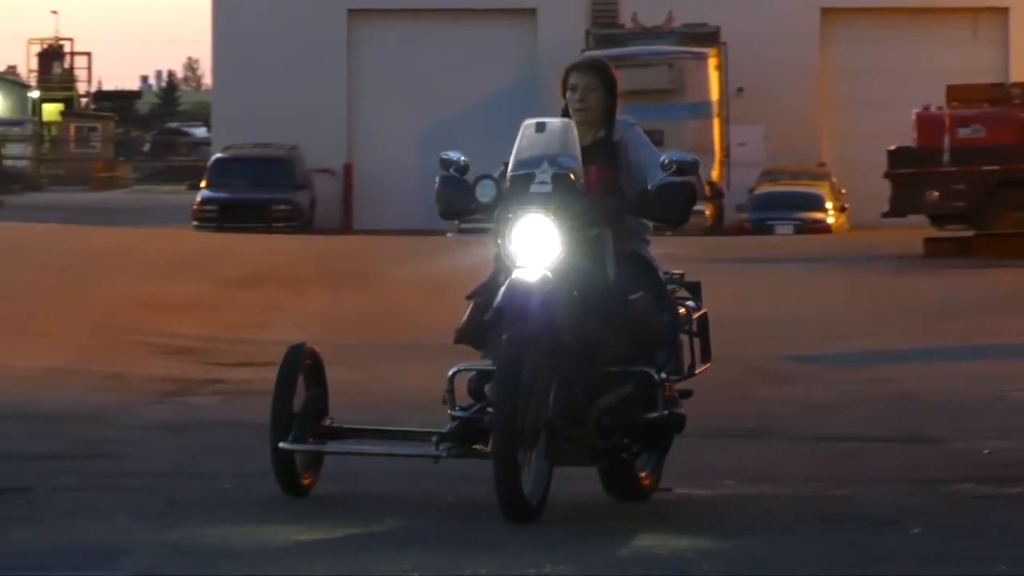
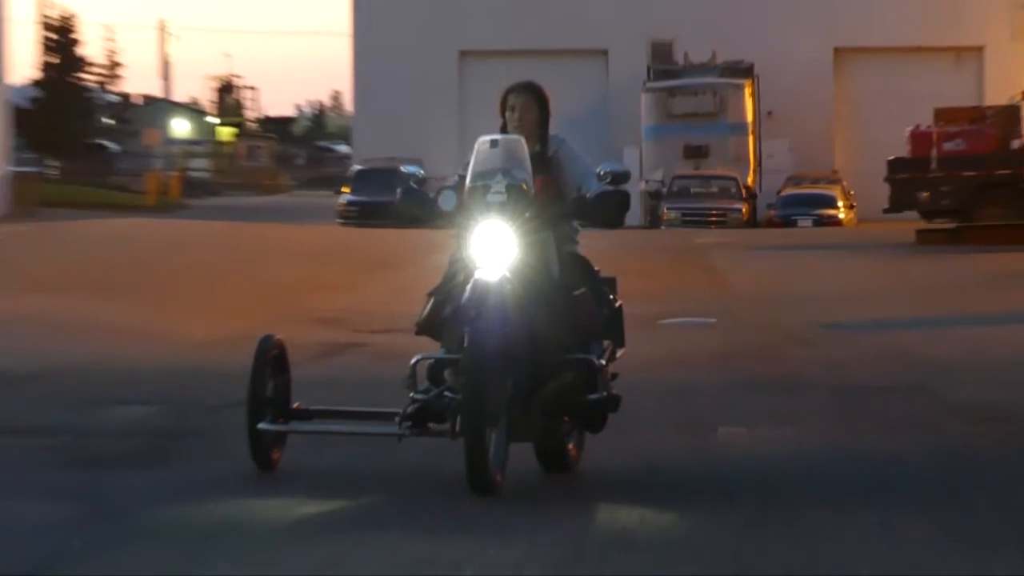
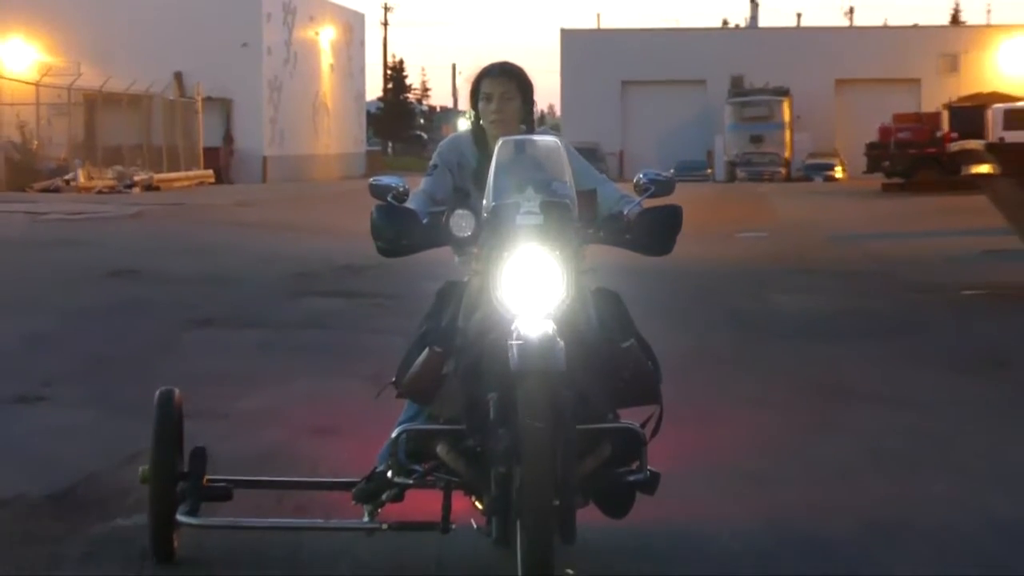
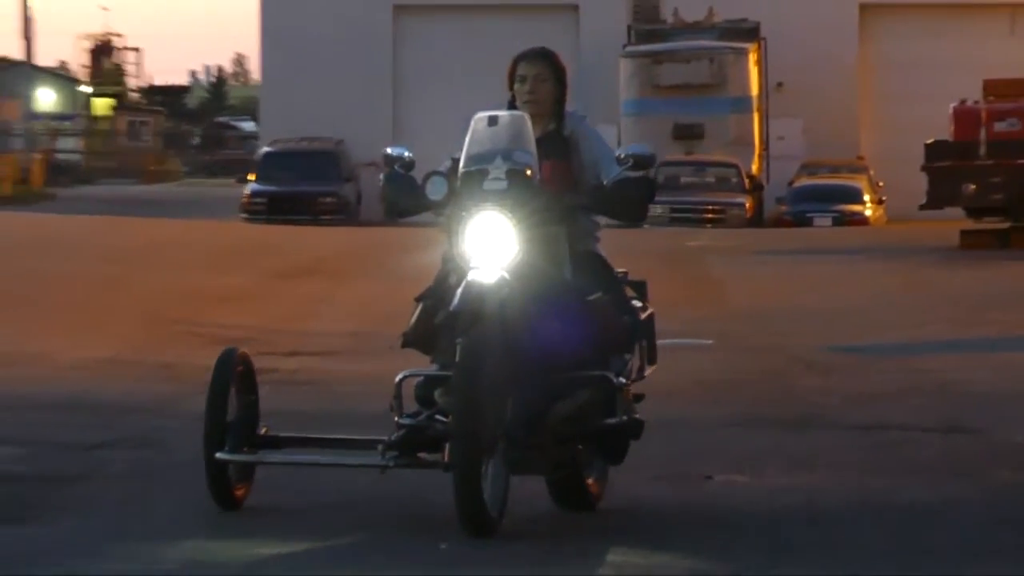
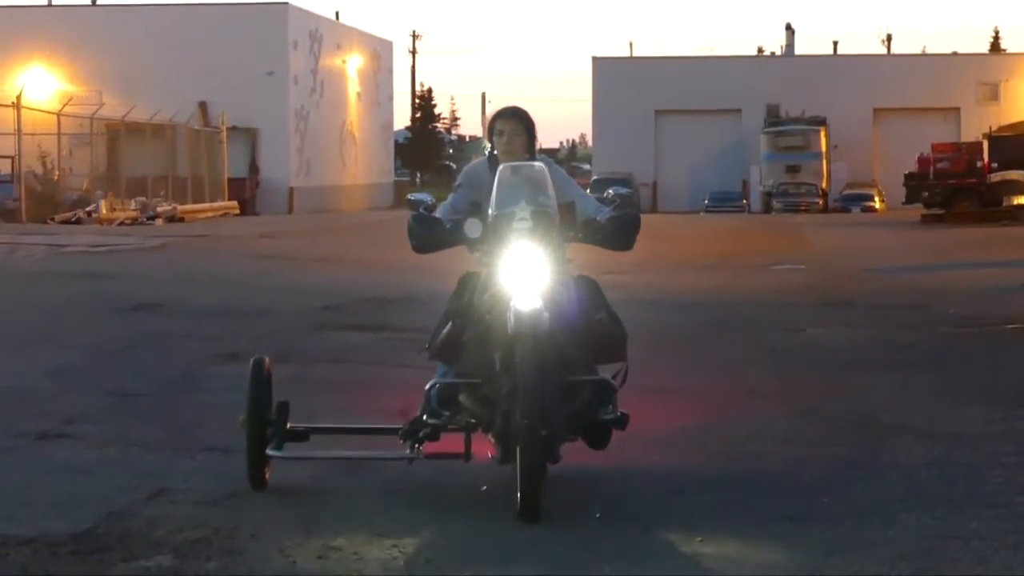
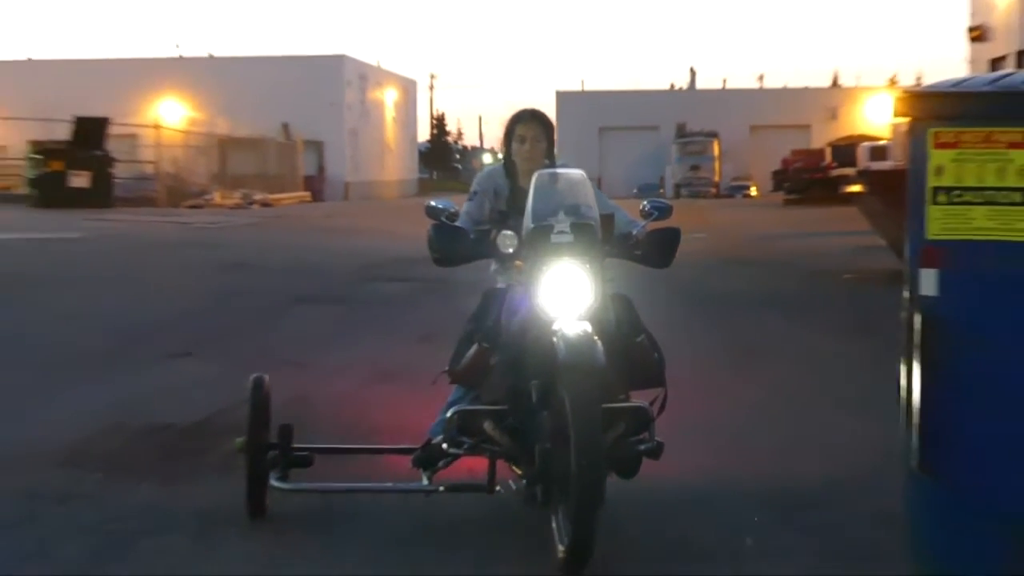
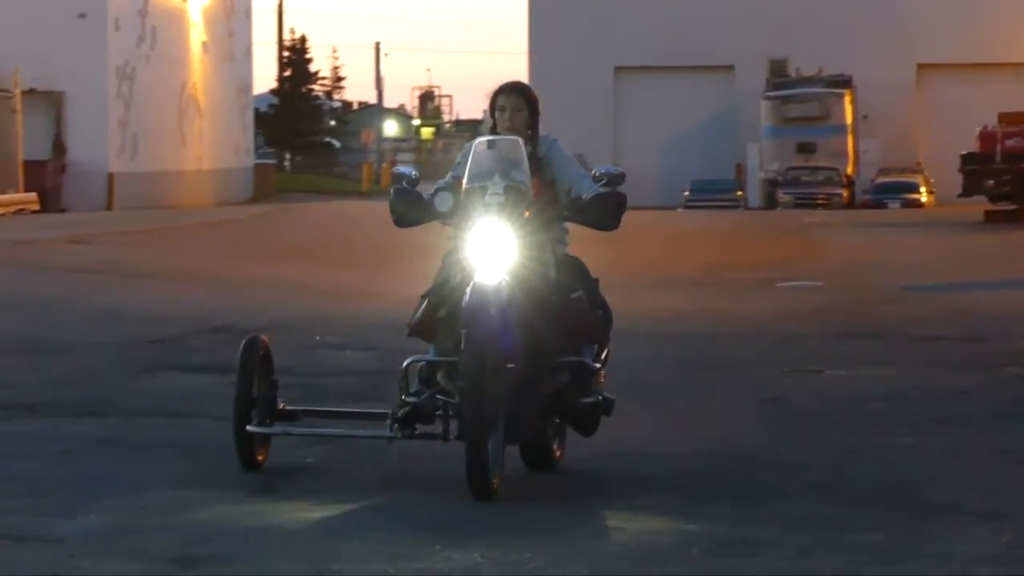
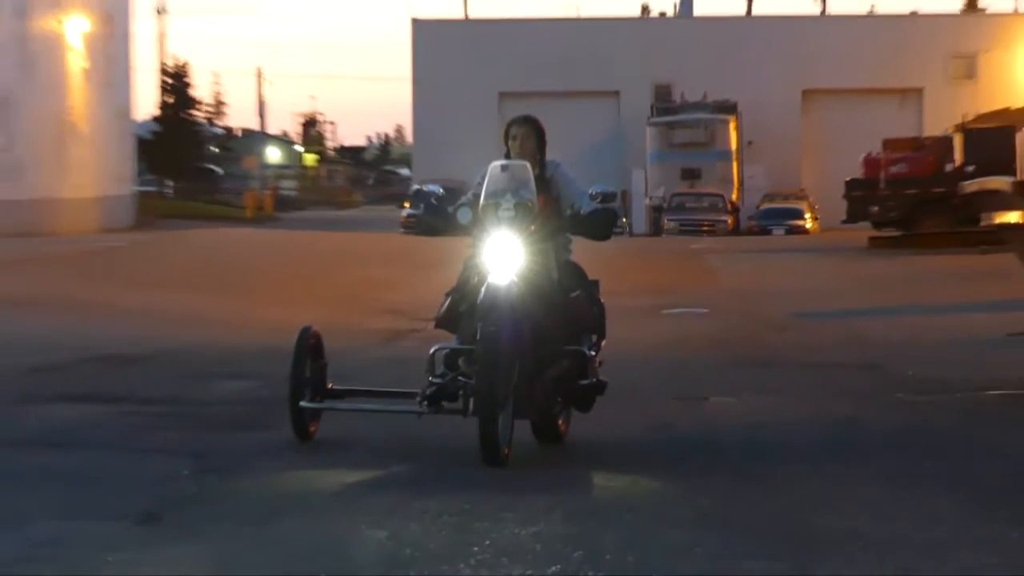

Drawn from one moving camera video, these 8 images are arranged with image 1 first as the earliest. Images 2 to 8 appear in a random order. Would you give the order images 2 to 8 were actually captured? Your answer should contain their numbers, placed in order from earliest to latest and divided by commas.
4, 2, 8, 7, 5, 3, 6
